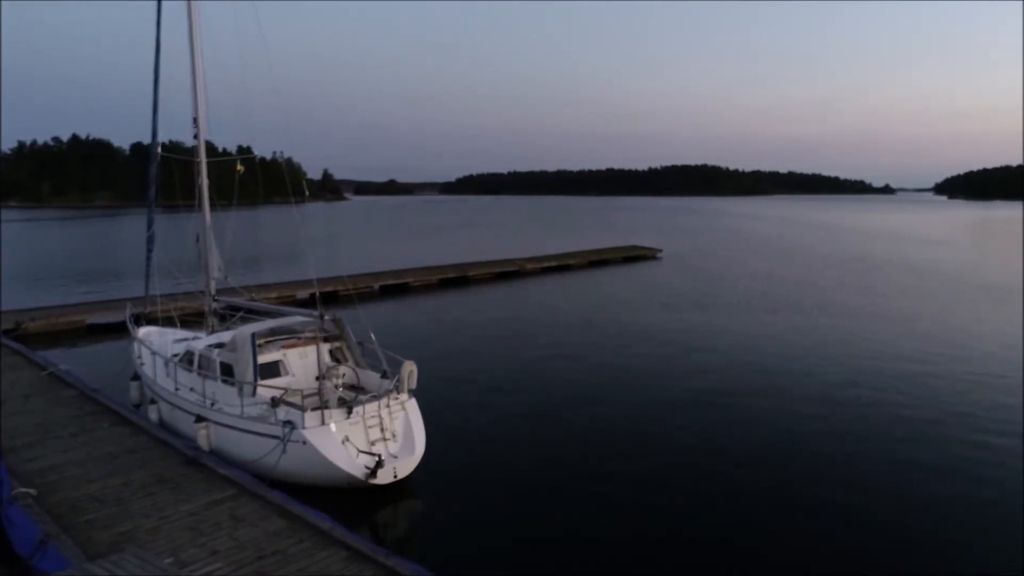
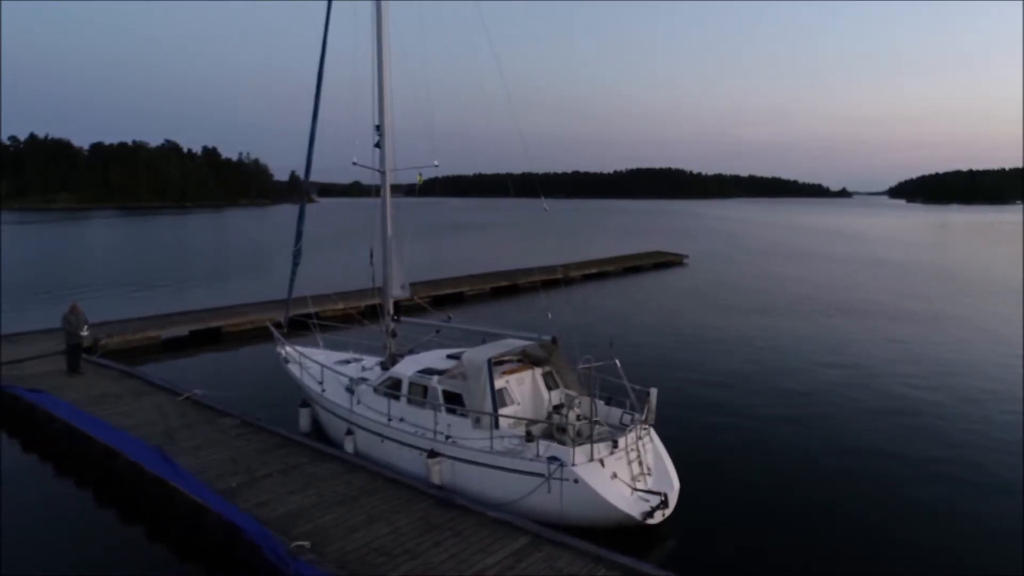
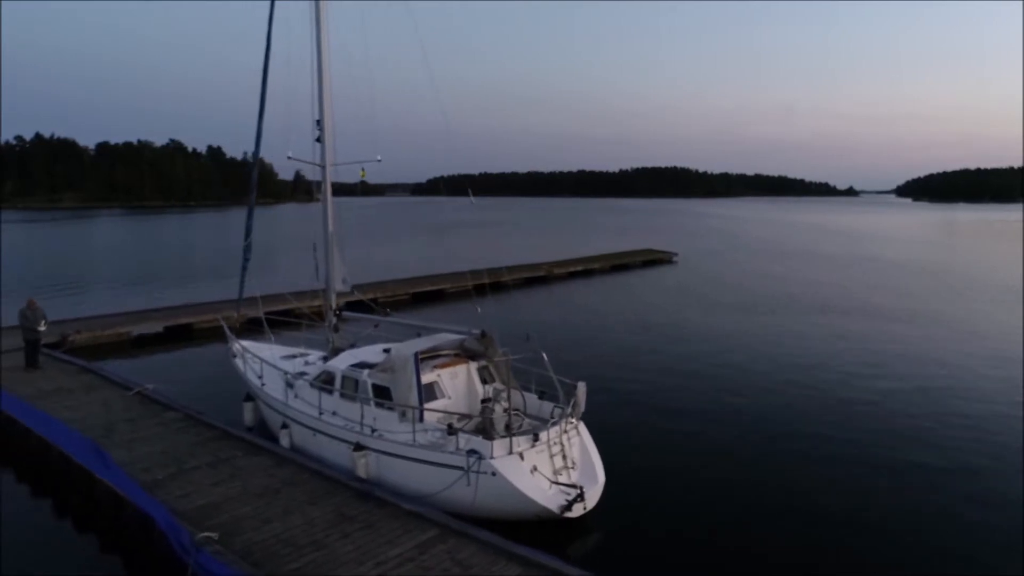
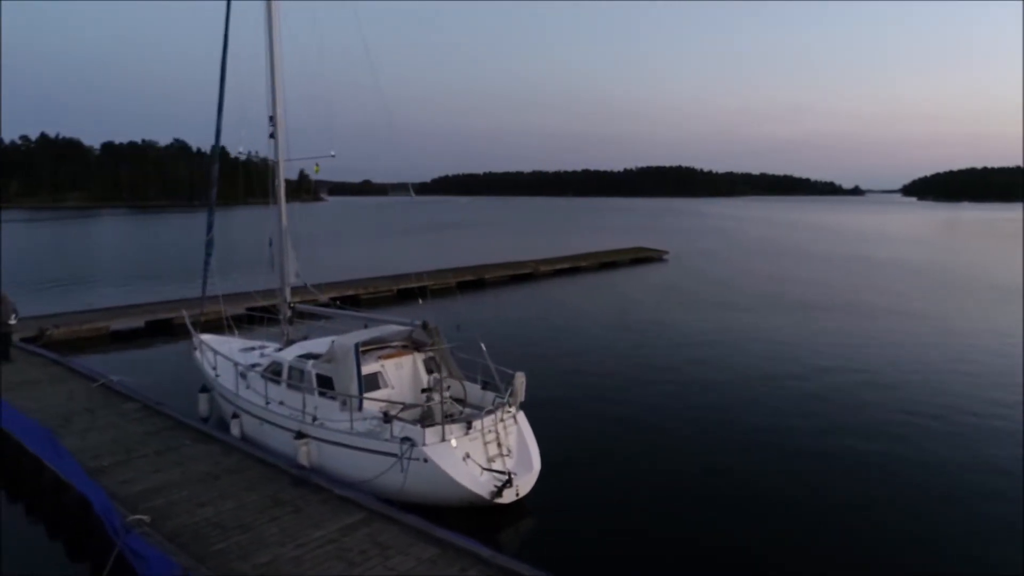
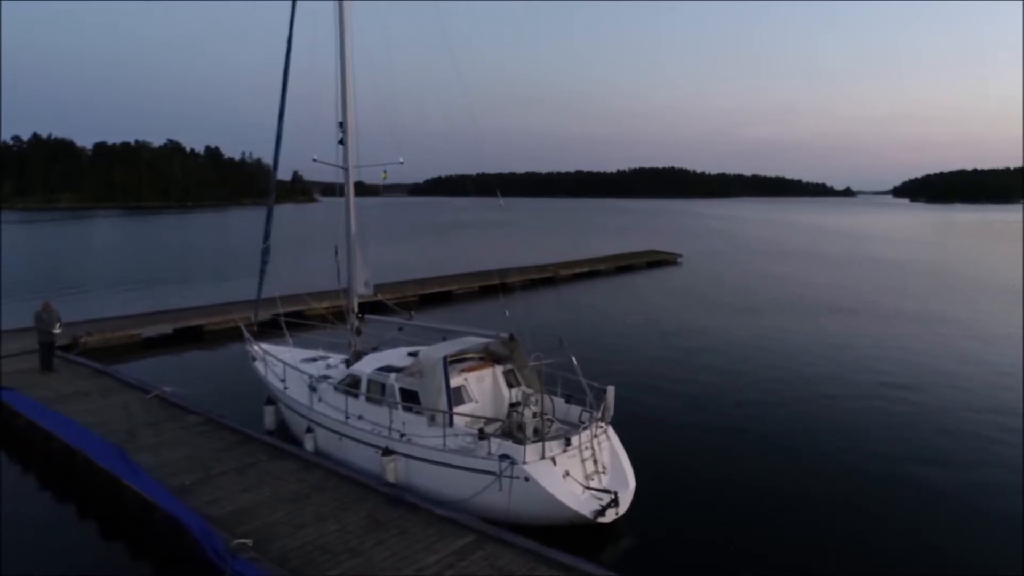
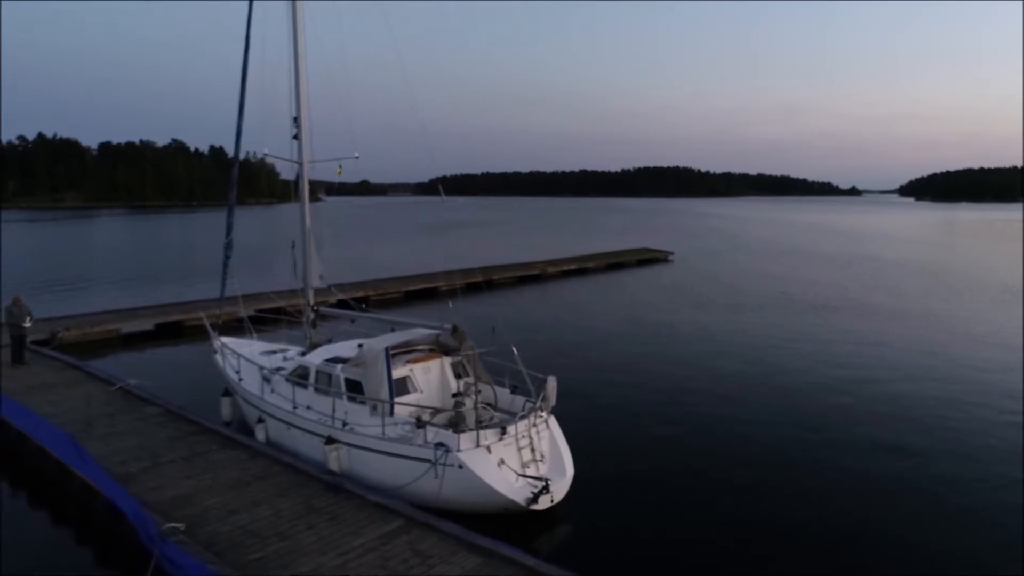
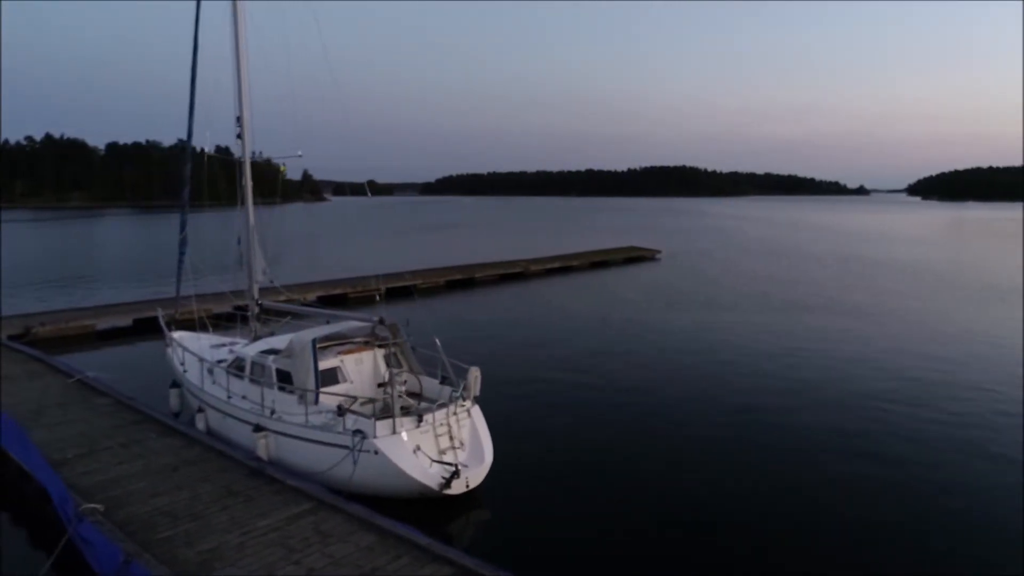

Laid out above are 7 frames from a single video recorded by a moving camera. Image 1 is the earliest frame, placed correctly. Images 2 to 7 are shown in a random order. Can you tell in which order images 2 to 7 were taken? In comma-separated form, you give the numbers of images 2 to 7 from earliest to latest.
7, 4, 6, 3, 5, 2
